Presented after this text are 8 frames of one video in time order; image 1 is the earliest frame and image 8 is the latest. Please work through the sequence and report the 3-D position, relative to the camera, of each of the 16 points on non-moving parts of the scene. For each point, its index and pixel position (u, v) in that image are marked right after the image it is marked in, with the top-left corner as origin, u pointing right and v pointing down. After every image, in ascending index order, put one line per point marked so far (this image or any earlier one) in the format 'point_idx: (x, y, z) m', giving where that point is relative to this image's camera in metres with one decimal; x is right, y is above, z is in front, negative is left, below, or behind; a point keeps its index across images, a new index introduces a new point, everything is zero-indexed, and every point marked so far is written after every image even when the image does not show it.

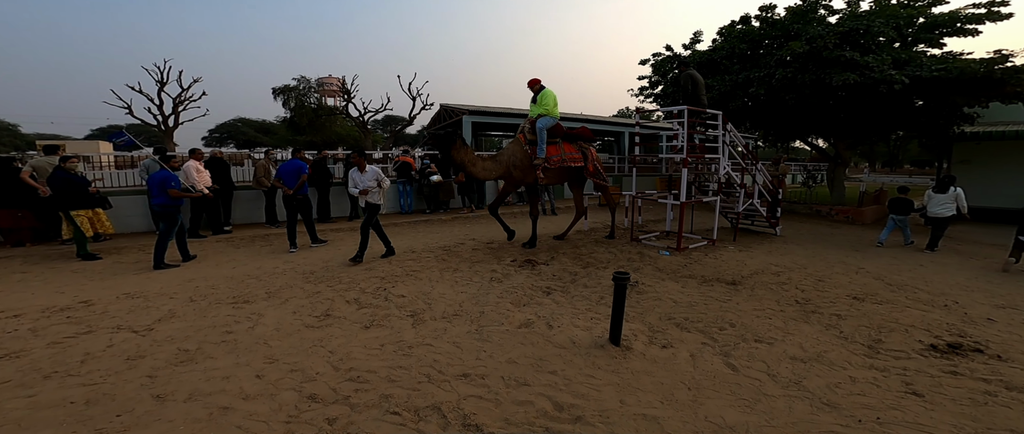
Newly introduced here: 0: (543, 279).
0: (+0.4, -0.8, +5.6) m
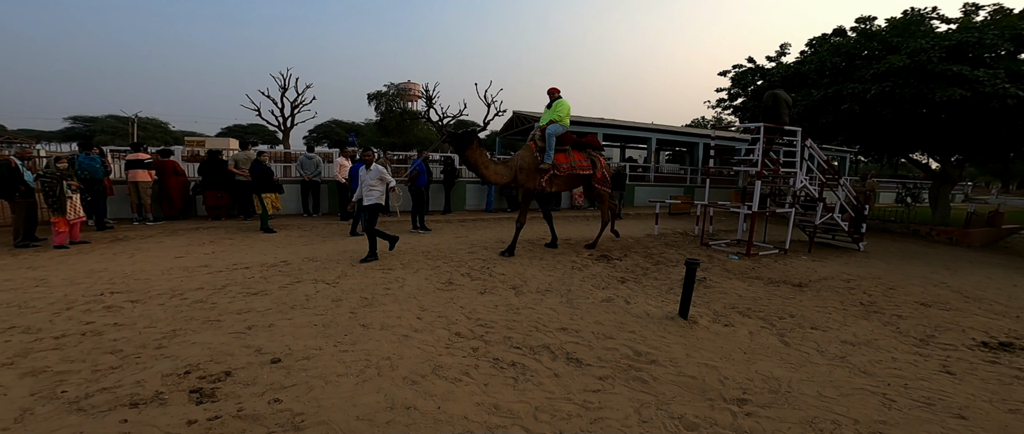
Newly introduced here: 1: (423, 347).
0: (+1.5, -0.8, +6.5) m
1: (-0.7, -1.1, +3.8) m
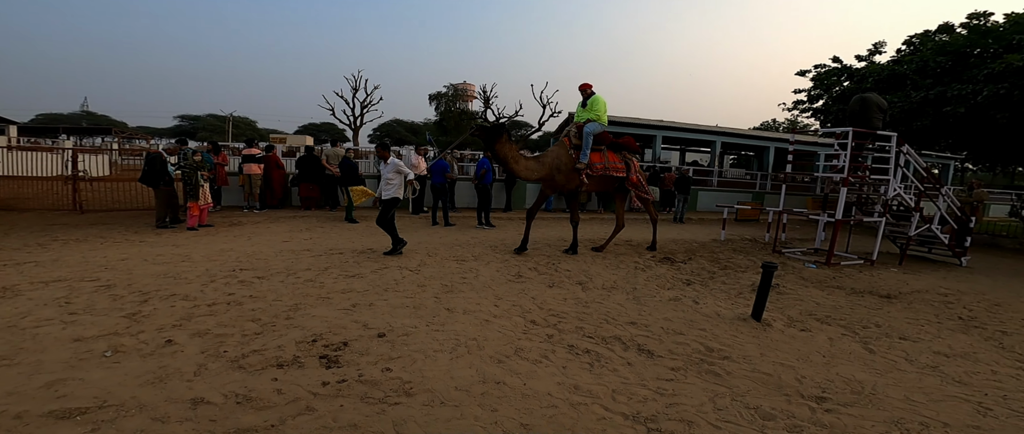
0: (+2.5, -0.8, +6.5) m
1: (-0.1, -1.0, +4.2) m
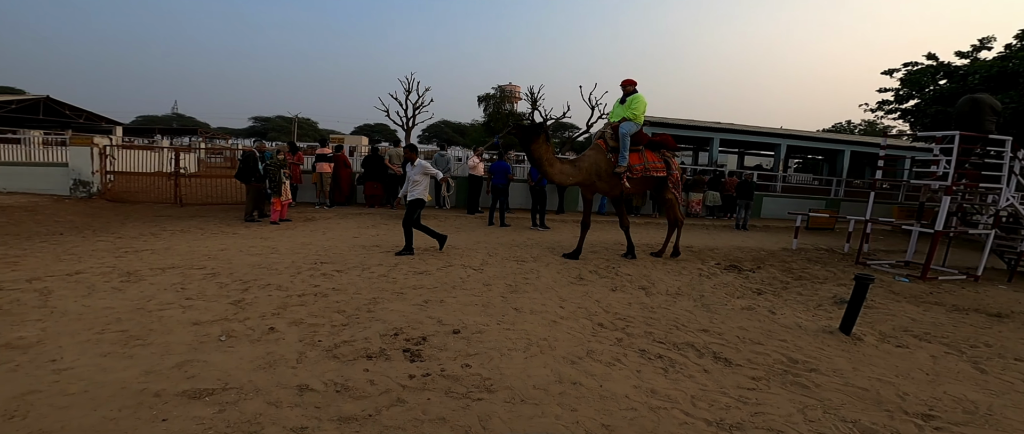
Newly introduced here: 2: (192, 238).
0: (+3.3, -0.9, +6.3) m
1: (+0.6, -1.0, +4.2) m
2: (-4.5, -0.5, +7.0) m
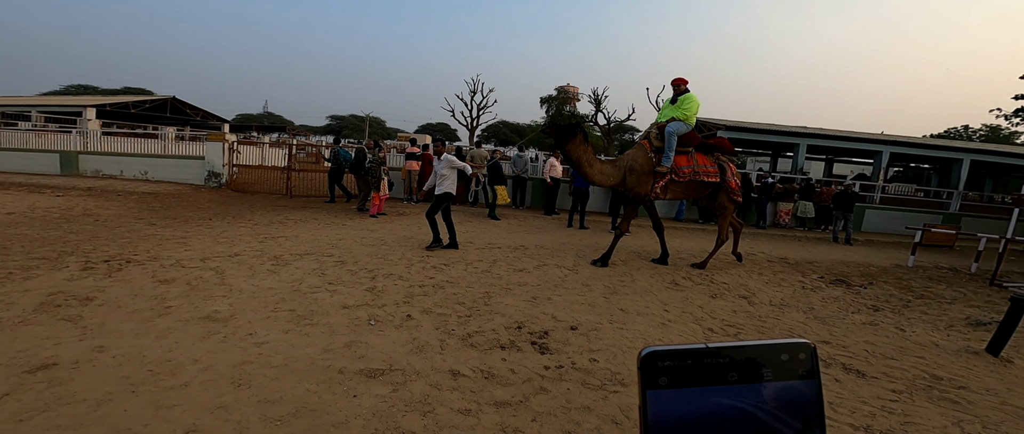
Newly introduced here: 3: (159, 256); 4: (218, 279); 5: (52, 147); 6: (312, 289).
0: (+4.5, -1.0, +6.1) m
1: (+1.6, -1.1, +4.3) m
2: (-3.1, -0.3, +7.6) m
3: (-4.4, -0.5, +5.9) m
4: (-3.2, -0.7, +5.2) m
5: (-15.0, +2.3, +15.5) m
6: (-2.1, -0.8, +5.1) m
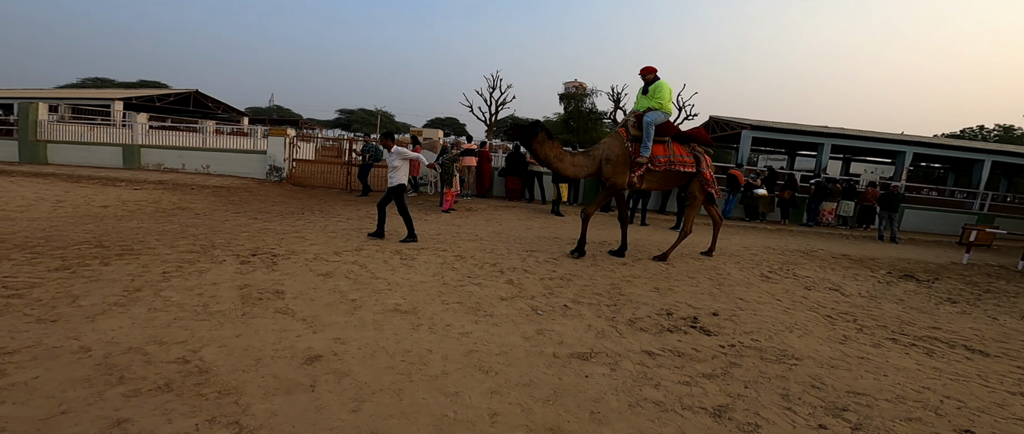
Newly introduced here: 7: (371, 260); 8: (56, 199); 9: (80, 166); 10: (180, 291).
0: (+6.0, -1.1, +6.6) m
1: (+3.1, -1.1, +4.8) m
2: (-1.6, -0.3, +8.1) m
3: (-2.9, -0.5, +6.4) m
4: (-1.7, -0.7, +5.7) m
5: (-13.5, +2.6, +15.9) m
6: (-0.6, -0.7, +5.6) m
7: (-1.8, -0.6, +6.3) m
8: (-9.9, +0.3, +10.3) m
9: (-14.2, +1.7, +15.6) m
10: (-3.3, -0.8, +4.7) m
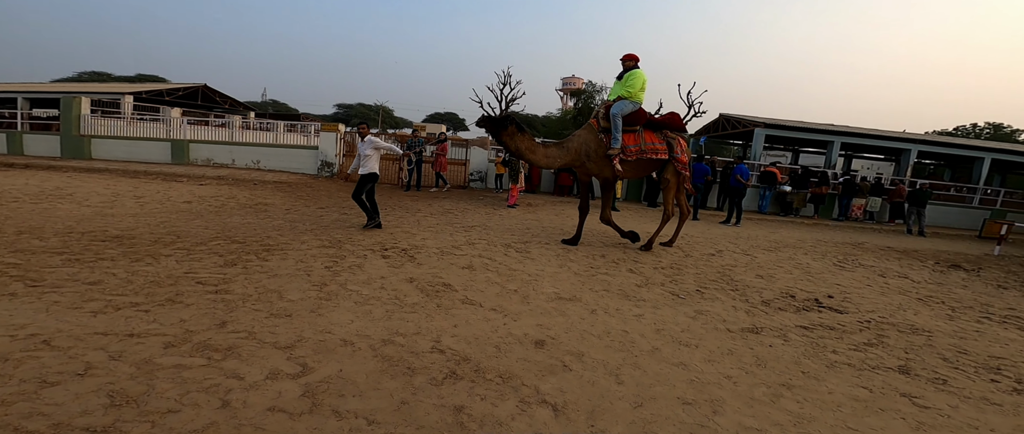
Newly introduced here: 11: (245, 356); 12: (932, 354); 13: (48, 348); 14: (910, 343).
0: (+7.6, -1.0, +7.5) m
1: (+4.7, -1.0, +5.5) m
2: (-0.1, -0.2, +8.7) m
3: (-1.3, -0.4, +7.0) m
4: (-0.1, -0.6, +6.2) m
5: (-12.2, +2.8, +16.0) m
6: (+1.0, -0.7, +6.2) m
7: (-0.3, -0.5, +6.8) m
8: (-8.5, +0.5, +10.6) m
9: (-12.9, +1.8, +15.8) m
10: (-1.6, -0.7, +5.2) m
11: (-1.9, -1.1, +3.4) m
12: (+3.6, -1.1, +4.2) m
13: (-3.4, -1.0, +3.4) m
14: (+3.7, -1.1, +4.4) m
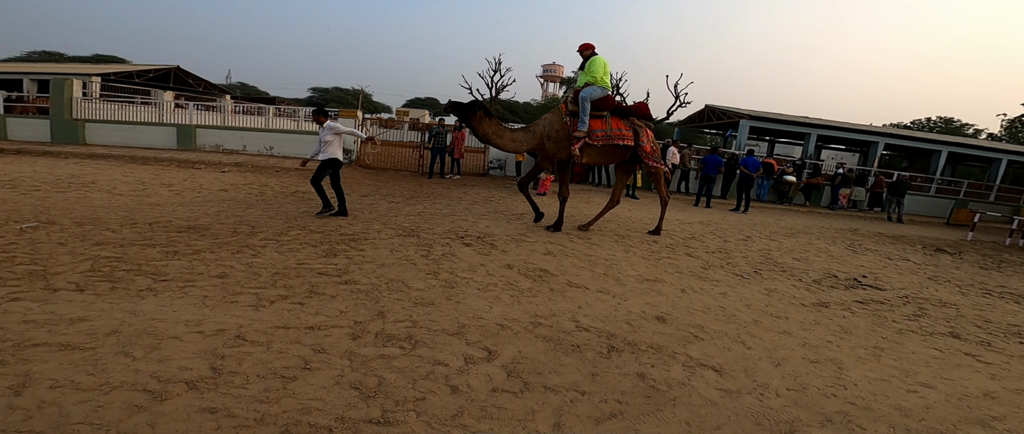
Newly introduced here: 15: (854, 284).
0: (+8.5, -0.8, +8.6) m
1: (+5.8, -0.9, +6.5) m
2: (+0.8, 0.0, +9.2) m
3: (-0.4, -0.2, +7.4) m
4: (+1.0, -0.5, +6.8) m
5: (-11.9, +3.2, +15.6) m
6: (+2.0, -0.5, +6.8) m
7: (+0.7, -0.3, +7.4) m
8: (-7.7, +0.7, +10.5) m
9: (-12.6, +2.3, +15.3) m
10: (-0.5, -0.6, +5.6) m
11: (-0.7, -1.0, +3.9) m
12: (+4.8, -1.0, +5.0) m
13: (-2.1, -0.9, +3.8) m
14: (+4.8, -1.0, +5.3) m
15: (+4.4, -0.9, +5.9) m
